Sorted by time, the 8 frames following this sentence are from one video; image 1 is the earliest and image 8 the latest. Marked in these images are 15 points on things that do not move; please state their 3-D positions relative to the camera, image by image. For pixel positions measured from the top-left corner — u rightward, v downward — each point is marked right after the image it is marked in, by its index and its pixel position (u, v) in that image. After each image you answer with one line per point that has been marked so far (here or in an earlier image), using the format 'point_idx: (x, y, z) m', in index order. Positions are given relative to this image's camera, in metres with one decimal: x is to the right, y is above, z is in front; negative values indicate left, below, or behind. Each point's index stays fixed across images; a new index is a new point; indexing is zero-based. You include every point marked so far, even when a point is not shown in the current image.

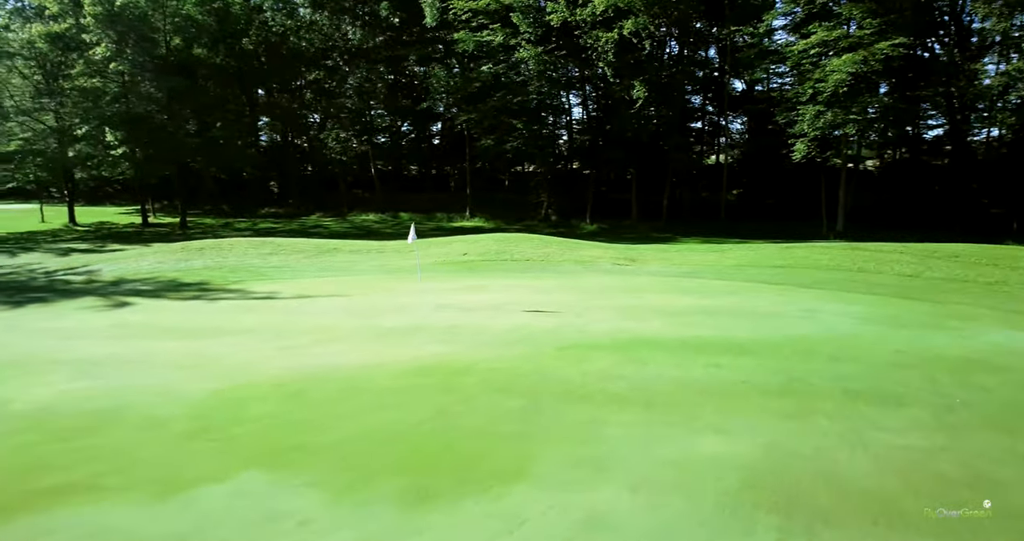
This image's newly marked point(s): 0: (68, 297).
0: (-8.7, -0.5, +13.8) m
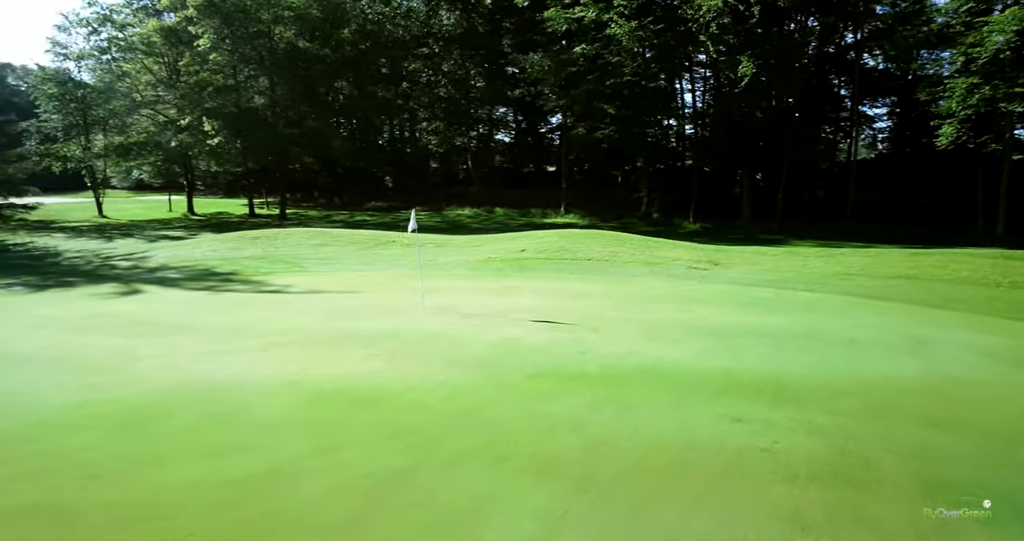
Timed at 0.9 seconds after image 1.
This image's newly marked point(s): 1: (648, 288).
0: (-7.8, -0.2, +13.3) m
1: (+2.1, -0.3, +10.8) m
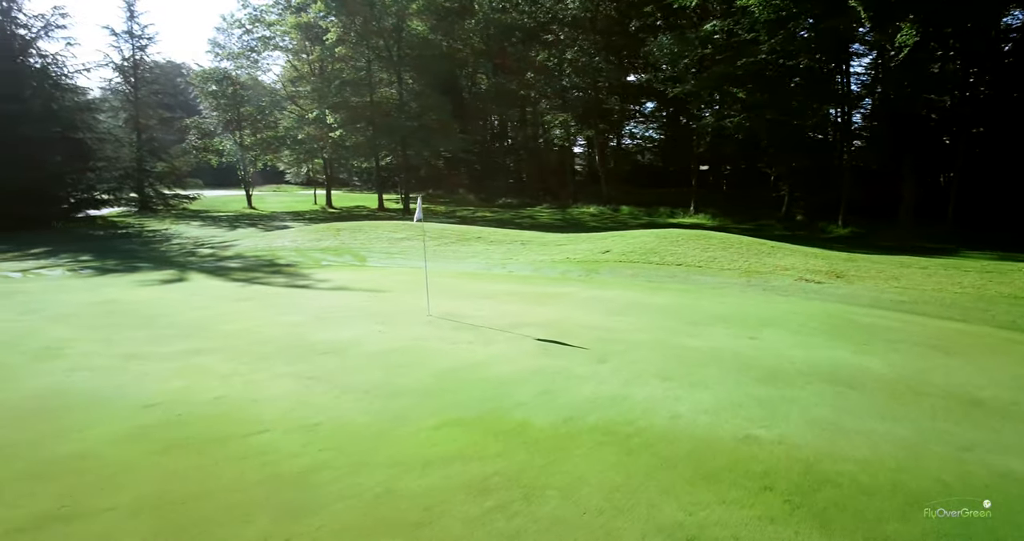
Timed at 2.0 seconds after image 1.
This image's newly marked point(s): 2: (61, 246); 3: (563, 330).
0: (-6.5, 0.0, +13.1) m
1: (+2.5, -0.4, +8.5) m
2: (-11.3, +0.6, +18.0) m
3: (+0.5, -0.6, +6.8) m
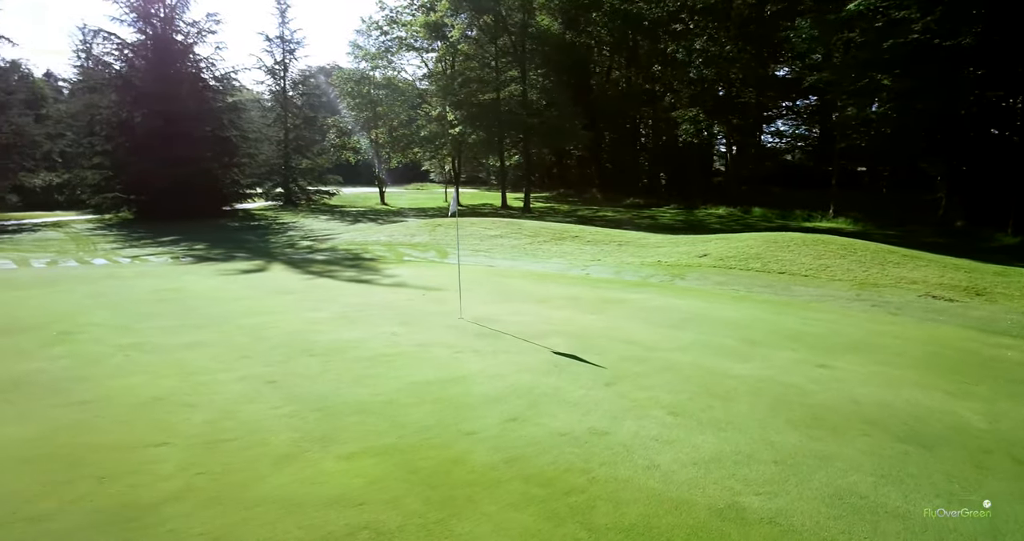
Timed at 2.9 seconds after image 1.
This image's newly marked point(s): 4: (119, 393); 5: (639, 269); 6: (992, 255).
0: (-4.9, +0.2, +13.4) m
1: (+3.0, -0.5, +7.1) m
2: (-8.6, +0.9, +19.2) m
3: (+0.6, -0.6, +5.8) m
4: (-2.6, -0.8, +4.6) m
5: (+2.0, 0.0, +11.1) m
6: (+10.1, +0.3, +15.0) m
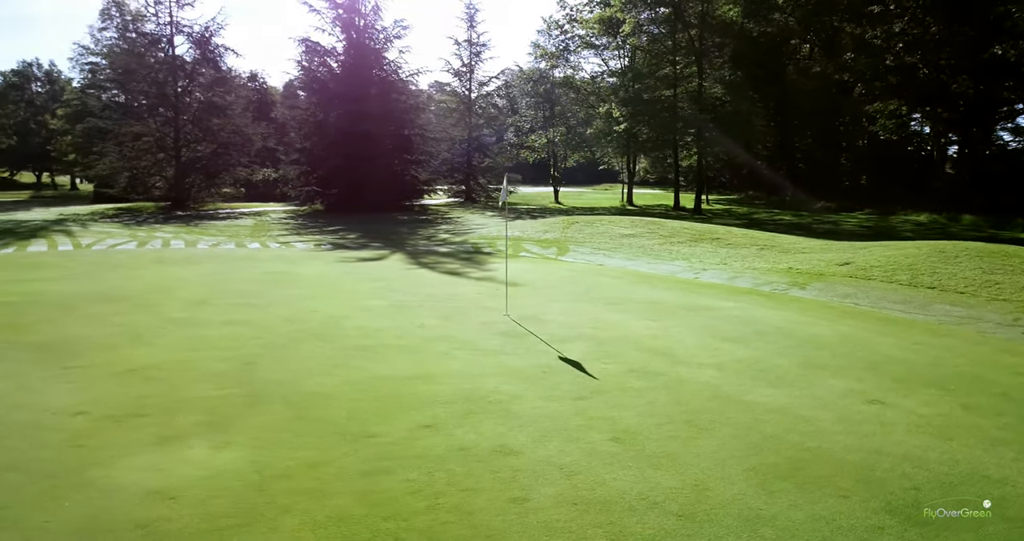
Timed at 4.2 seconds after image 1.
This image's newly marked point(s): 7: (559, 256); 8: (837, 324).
0: (-2.6, +0.4, +13.9) m
1: (+3.3, -0.6, +5.7) m
2: (-4.6, +1.3, +20.5) m
3: (+0.7, -0.6, +5.2) m
4: (-2.8, -0.6, +4.9) m
5: (+3.4, -0.1, +9.8) m
6: (+12.3, -0.2, +11.4) m
7: (+0.8, +0.3, +12.4) m
8: (+3.1, -0.5, +6.7) m
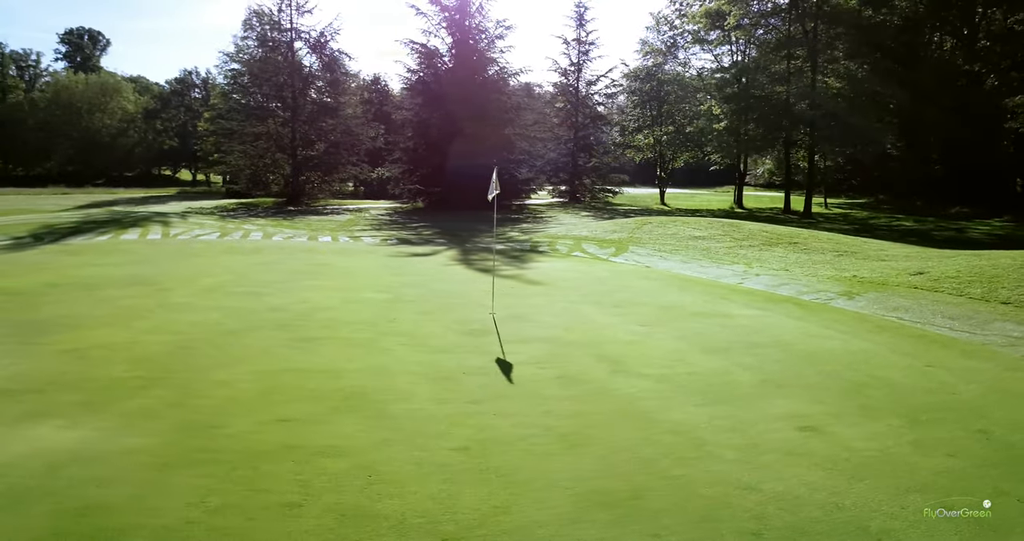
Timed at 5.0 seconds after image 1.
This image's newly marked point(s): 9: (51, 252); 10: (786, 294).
0: (-1.4, +0.5, +14.0) m
1: (+2.9, -0.7, +4.9) m
2: (-2.2, +1.4, +20.8) m
3: (+0.2, -0.6, +4.8) m
4: (-3.2, -0.5, +5.1) m
5: (+3.8, -0.2, +8.9) m
6: (+12.8, -0.5, +8.9) m
7: (+1.7, +0.2, +12.0) m
8: (+2.9, -0.5, +5.9) m
9: (-7.6, +0.3, +11.7) m
10: (+3.2, -0.3, +8.2) m
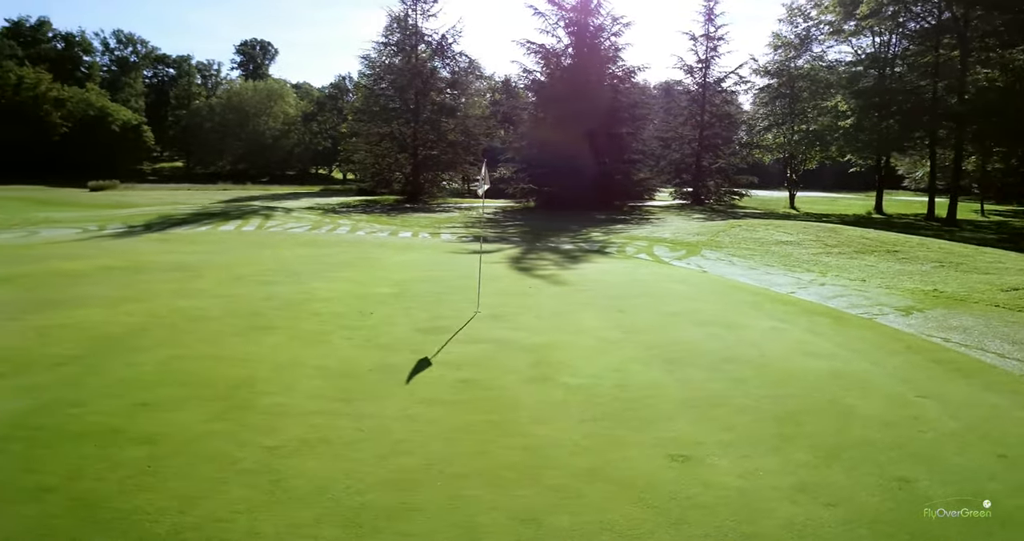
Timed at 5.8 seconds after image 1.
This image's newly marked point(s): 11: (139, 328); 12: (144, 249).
0: (0.0, +0.5, +13.9) m
1: (+2.4, -0.7, +4.1) m
2: (+0.6, +1.4, +20.7) m
3: (-0.2, -0.6, +4.5) m
4: (-3.5, -0.4, +5.5) m
5: (+4.0, -0.3, +7.9) m
6: (+12.9, -1.0, +6.1) m
7: (+2.6, +0.2, +11.3) m
8: (+2.6, -0.6, +5.1) m
9: (-6.5, +0.6, +12.8) m
10: (+3.3, -0.4, +7.3) m
11: (-2.7, -0.4, +5.1) m
12: (-5.6, +0.3, +10.9) m
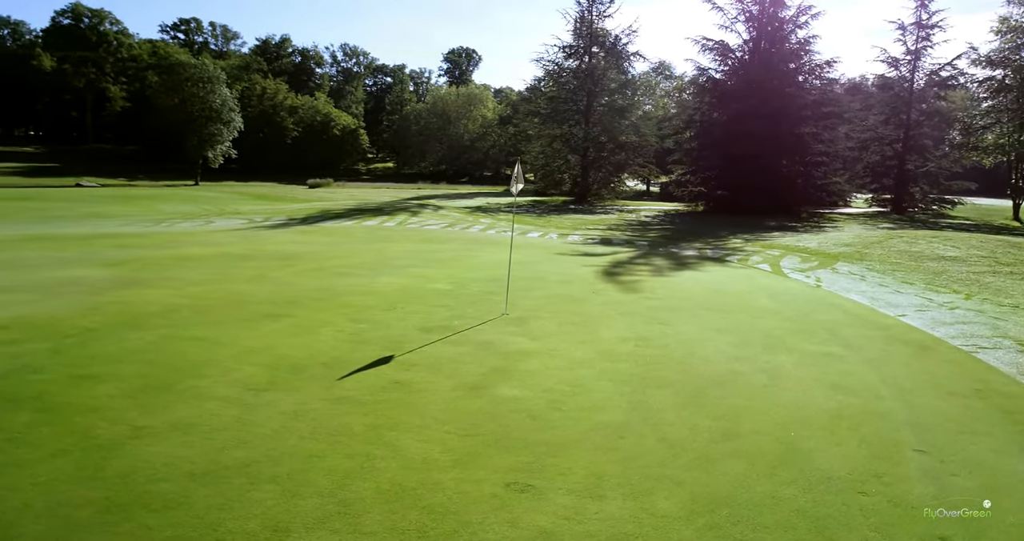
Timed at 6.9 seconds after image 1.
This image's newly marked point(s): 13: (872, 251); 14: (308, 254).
0: (+2.3, +0.4, +13.3) m
1: (+2.0, -0.8, +3.3) m
2: (+4.7, +1.2, +19.8) m
3: (-0.5, -0.6, +4.4) m
4: (-3.4, -0.2, +6.2) m
5: (+4.6, -0.5, +6.5) m
6: (+12.6, -1.6, +2.5) m
7: (+4.1, 0.0, +10.1) m
8: (+2.4, -0.8, +4.2) m
9: (-4.3, +0.8, +14.1) m
10: (+3.7, -0.6, +6.1) m
11: (-2.6, -0.3, +5.6) m
12: (-3.9, +0.5, +12.0) m
13: (+6.0, +0.3, +11.8) m
14: (-2.8, +0.2, +9.6) m
